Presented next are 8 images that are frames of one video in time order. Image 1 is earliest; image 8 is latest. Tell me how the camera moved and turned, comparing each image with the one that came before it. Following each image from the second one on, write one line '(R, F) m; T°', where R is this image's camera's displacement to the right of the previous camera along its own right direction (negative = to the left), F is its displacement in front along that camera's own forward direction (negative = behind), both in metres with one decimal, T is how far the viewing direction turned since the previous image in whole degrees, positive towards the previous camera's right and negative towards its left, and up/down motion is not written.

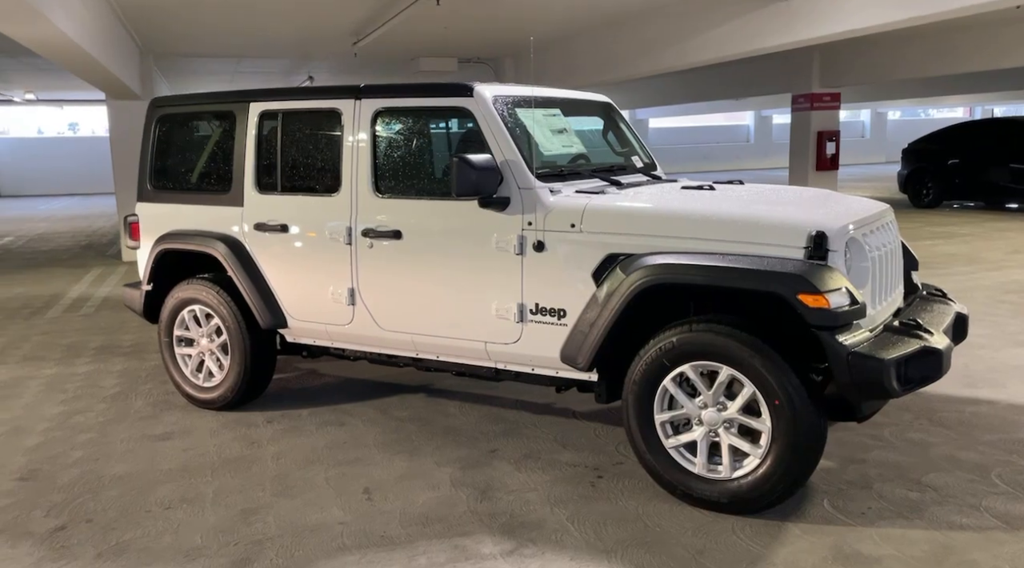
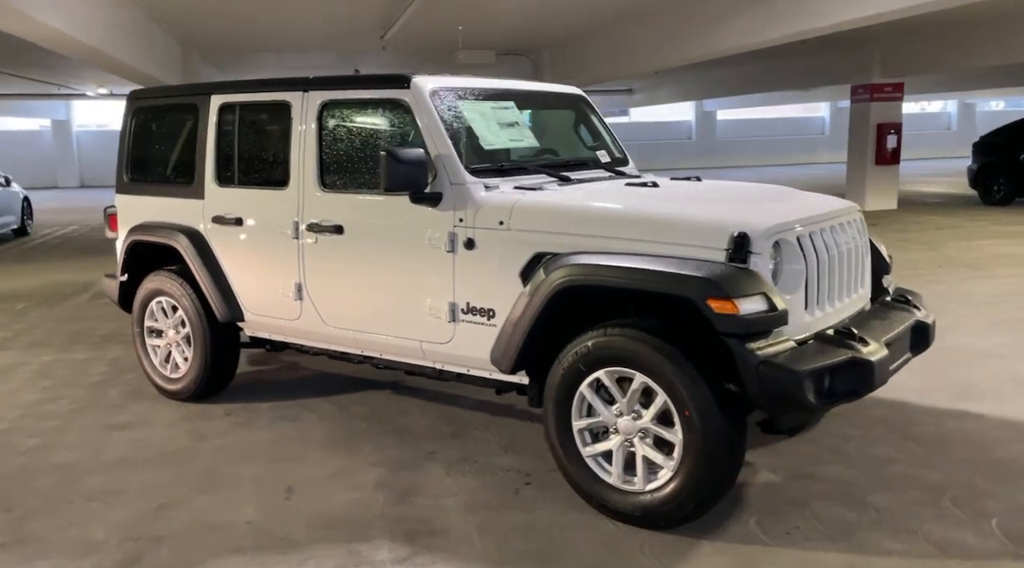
(+0.6, +0.1) m; -4°
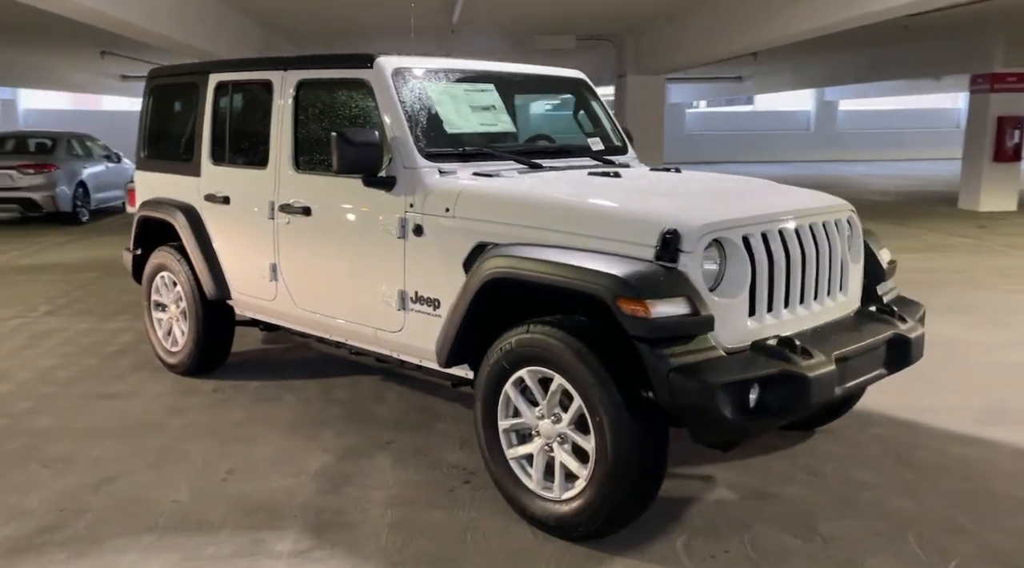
(+0.6, +0.2) m; -7°
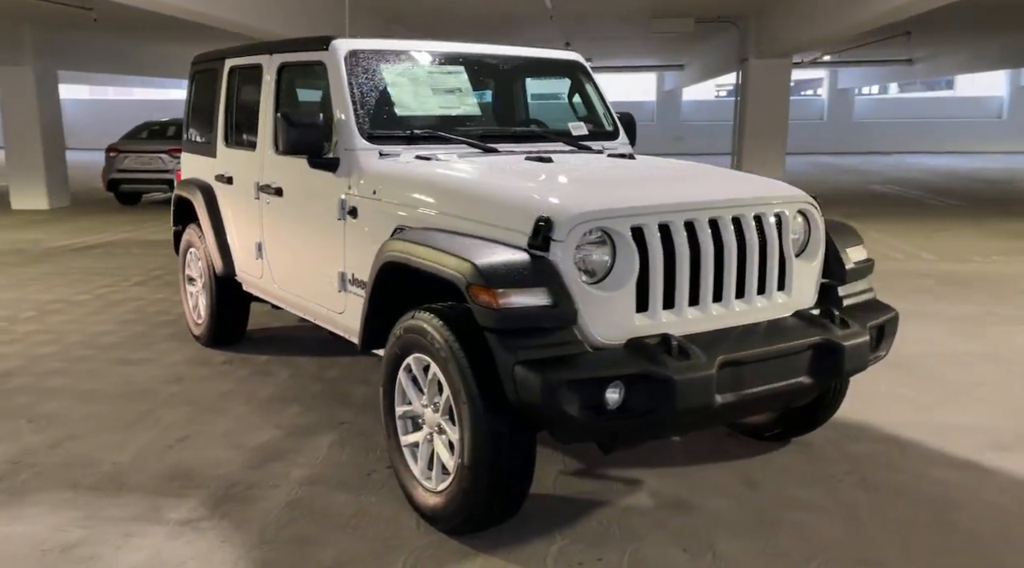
(+0.9, +0.2) m; -11°
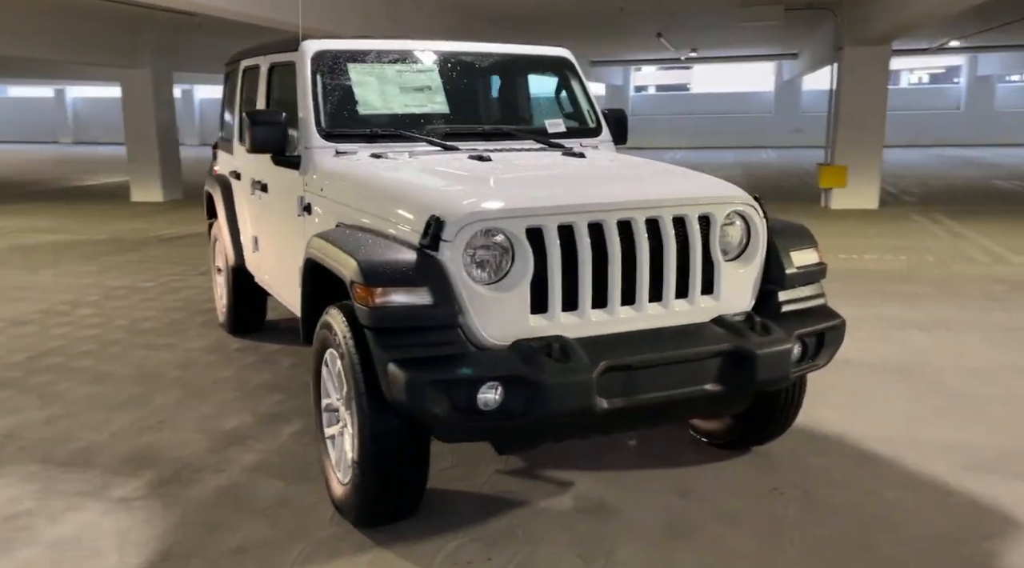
(+0.7, 0.0) m; -8°
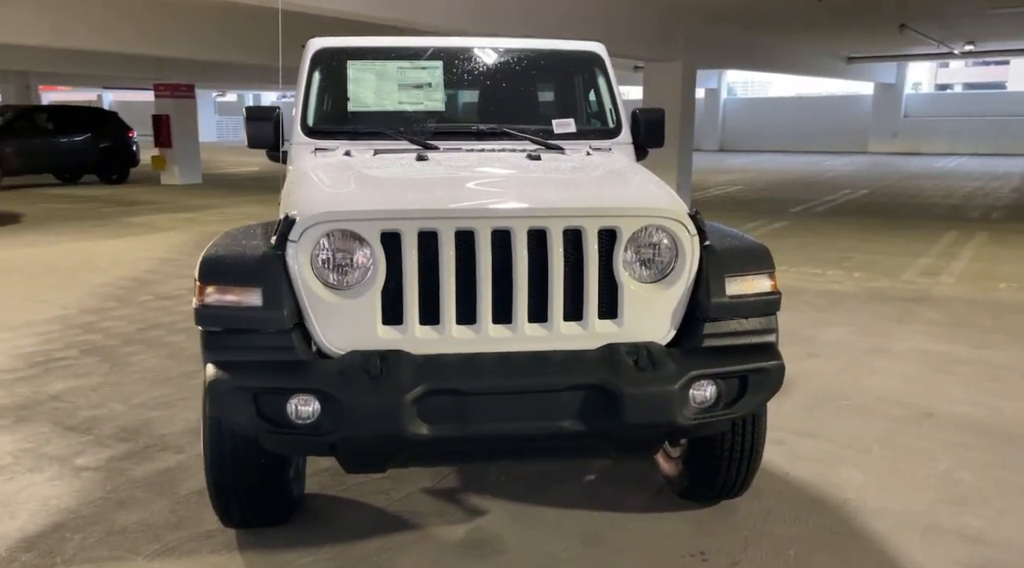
(+1.1, +0.4) m; -17°
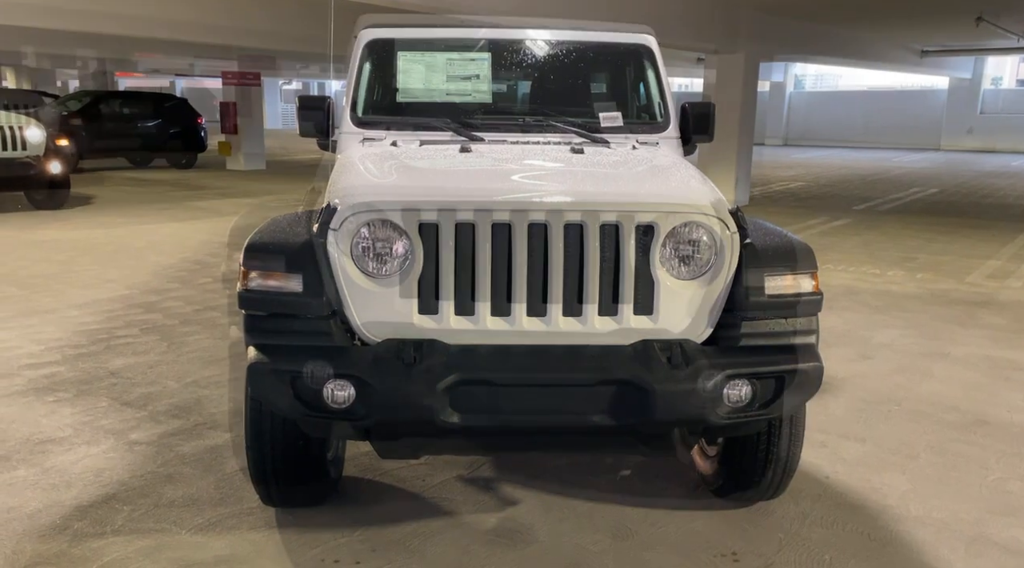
(+0.1, 0.0) m; -4°
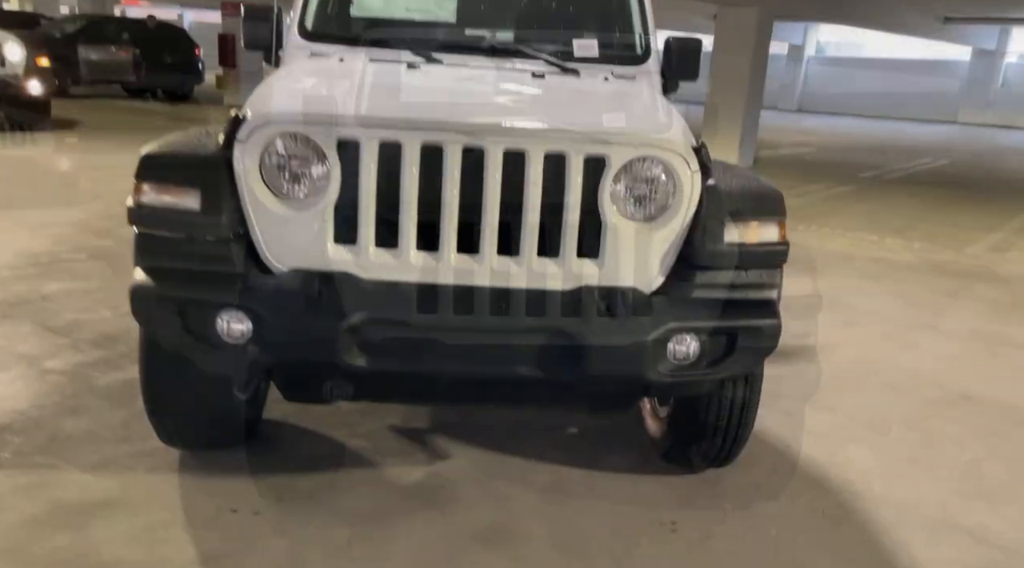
(+0.2, +0.3) m; 0°
